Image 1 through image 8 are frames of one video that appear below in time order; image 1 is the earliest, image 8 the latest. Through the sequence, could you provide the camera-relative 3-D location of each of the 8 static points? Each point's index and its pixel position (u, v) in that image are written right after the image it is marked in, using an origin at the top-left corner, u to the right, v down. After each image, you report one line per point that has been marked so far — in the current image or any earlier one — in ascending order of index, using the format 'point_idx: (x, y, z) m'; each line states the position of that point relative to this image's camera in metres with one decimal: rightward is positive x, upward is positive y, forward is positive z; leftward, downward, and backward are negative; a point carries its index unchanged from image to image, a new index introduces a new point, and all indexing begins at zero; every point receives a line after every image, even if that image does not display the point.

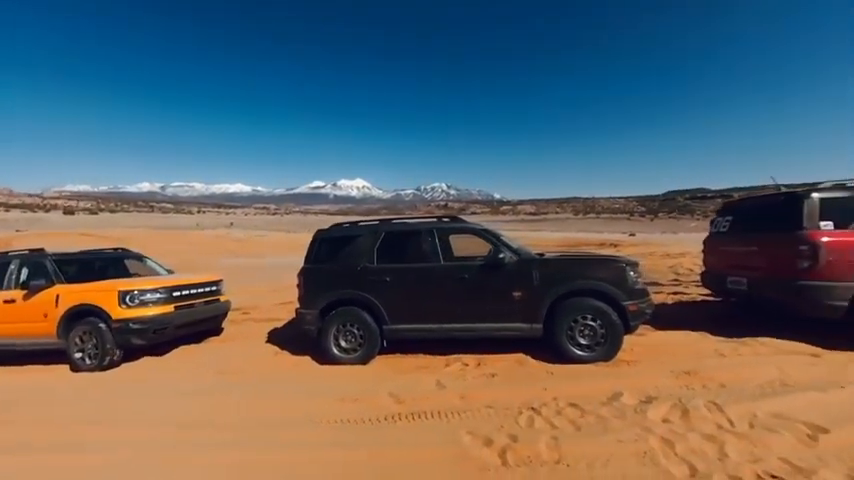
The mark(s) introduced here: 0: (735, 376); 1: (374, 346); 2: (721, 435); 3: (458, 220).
0: (+4.3, -1.9, +4.8) m
1: (-1.0, -1.9, +6.2) m
2: (+3.1, -2.0, +3.6) m
3: (+0.6, +0.4, +6.5) m
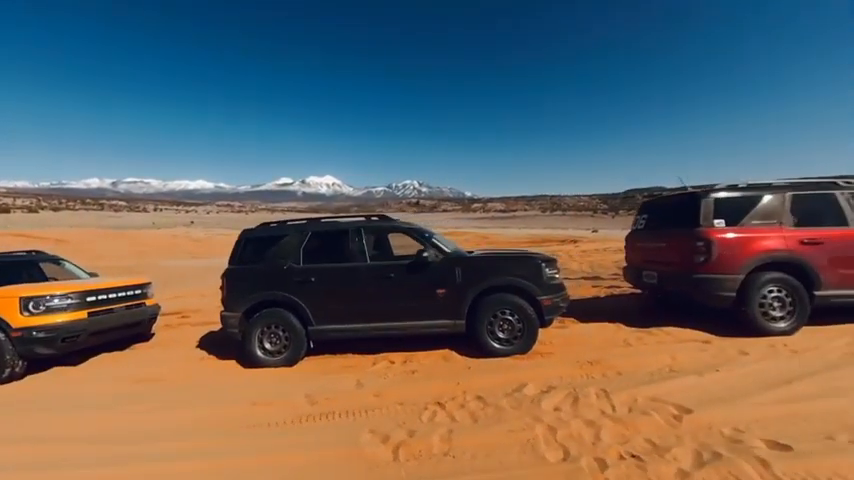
0: (+3.1, -1.9, +5.1) m
1: (-2.3, -1.9, +6.1) m
2: (+1.9, -2.0, +3.8) m
3: (-0.8, +0.4, +6.6) m
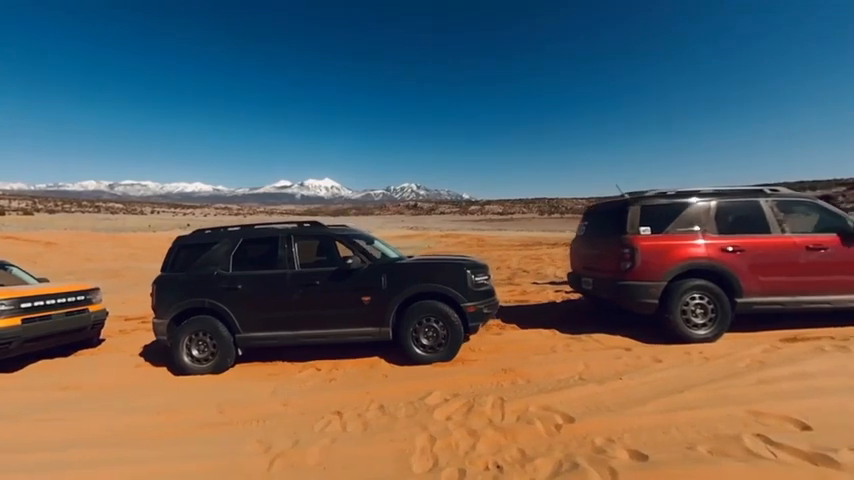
0: (+1.8, -2.0, +5.2) m
1: (-3.6, -2.1, +6.1) m
2: (+0.6, -2.1, +3.8) m
3: (-2.1, +0.3, +6.6) m
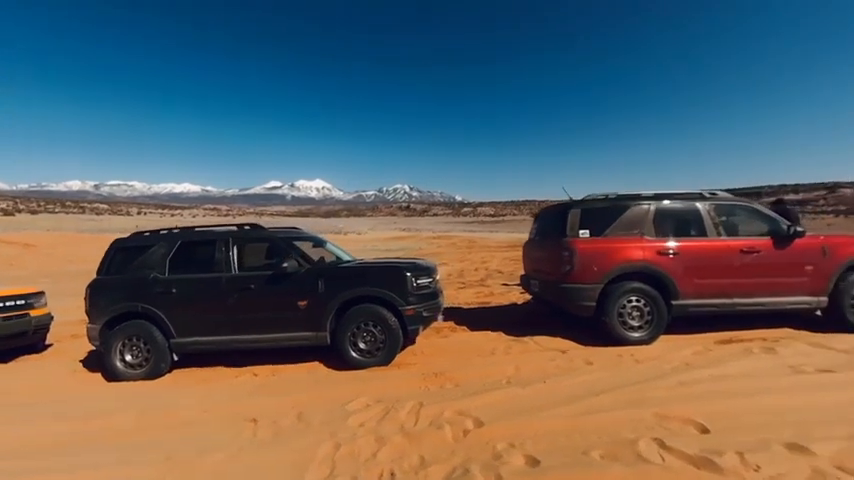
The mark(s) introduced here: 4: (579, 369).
0: (+0.7, -2.0, +5.1) m
1: (-4.7, -2.1, +6.0) m
2: (-0.4, -2.2, +3.8) m
3: (-3.2, +0.2, +6.5) m
4: (+2.3, -2.0, +5.1) m
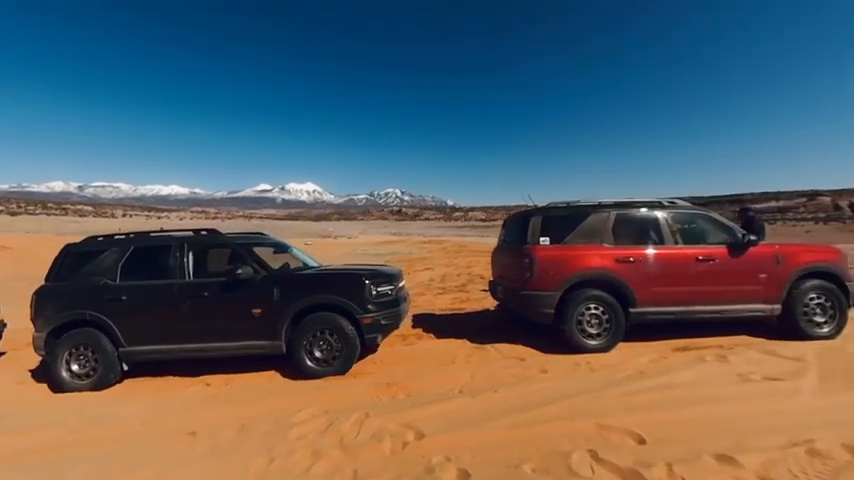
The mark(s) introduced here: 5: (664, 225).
0: (0.0, -2.2, +5.1) m
1: (-5.4, -2.2, +5.7) m
2: (-1.1, -2.3, +3.7) m
3: (-3.9, +0.1, +6.3) m
4: (+1.6, -2.1, +5.1) m
5: (+4.4, +0.3, +6.3) m
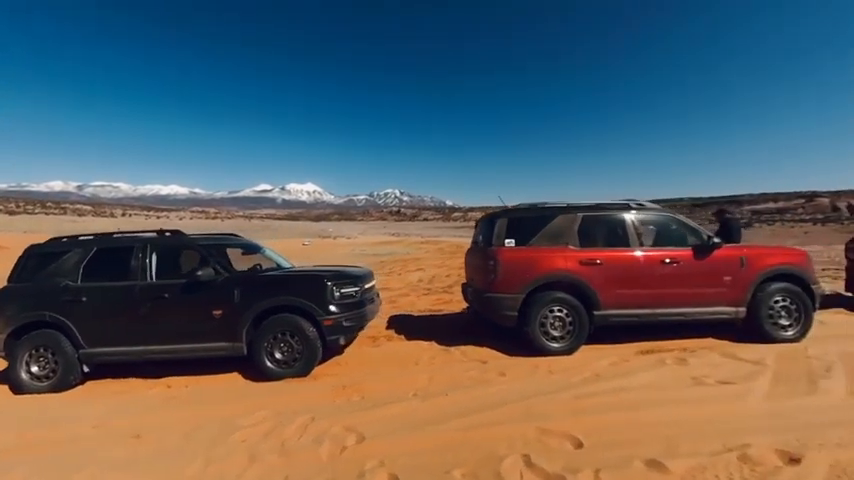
0: (-0.6, -2.2, +5.0) m
1: (-6.0, -2.2, +5.7) m
2: (-1.7, -2.3, +3.7) m
3: (-4.6, +0.1, +6.3) m
4: (+1.0, -2.1, +5.1) m
5: (+3.8, +0.2, +6.3) m
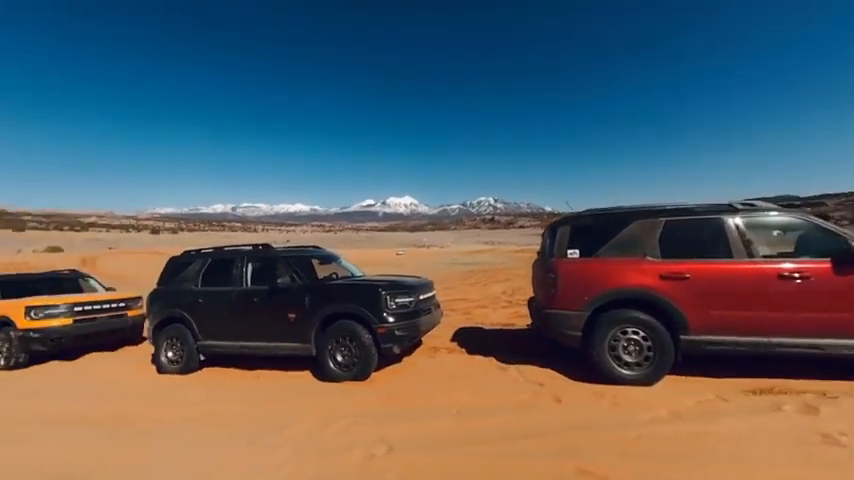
0: (0.0, -2.4, +5.0) m
1: (-5.0, -2.5, +7.1) m
2: (-1.4, -2.4, +4.0) m
3: (-3.4, -0.2, +7.4) m
4: (+1.6, -2.3, +4.6) m
5: (+4.6, +0.1, +5.1) m
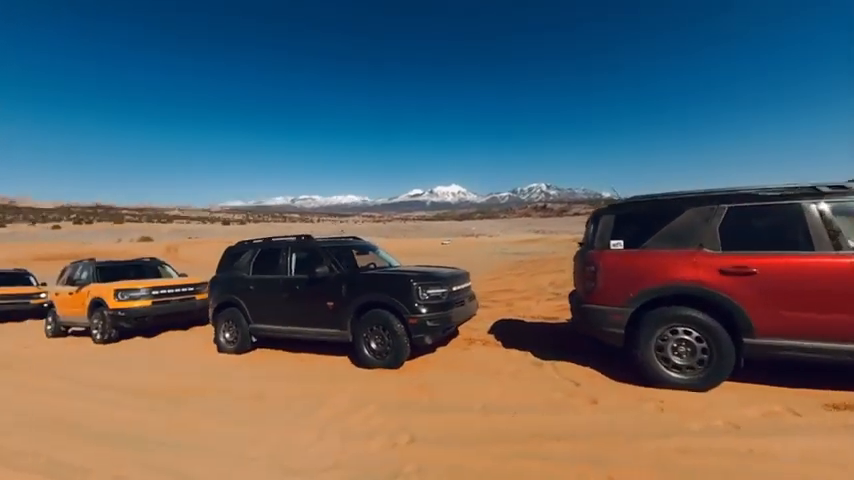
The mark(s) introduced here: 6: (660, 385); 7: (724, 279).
0: (+0.5, -2.2, +5.0) m
1: (-4.2, -2.3, +7.8) m
2: (-1.1, -2.3, +4.1) m
3: (-2.7, 0.0, +7.7) m
4: (+1.9, -2.1, +4.4) m
5: (+4.9, +0.2, +4.3) m
6: (+3.2, -2.0, +4.6) m
7: (+3.9, -0.5, +4.5) m
